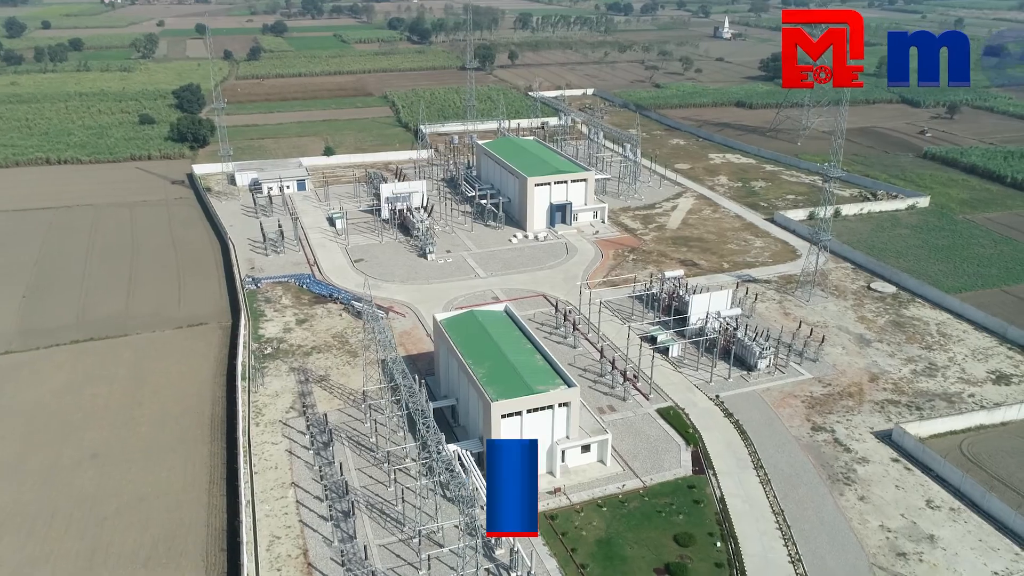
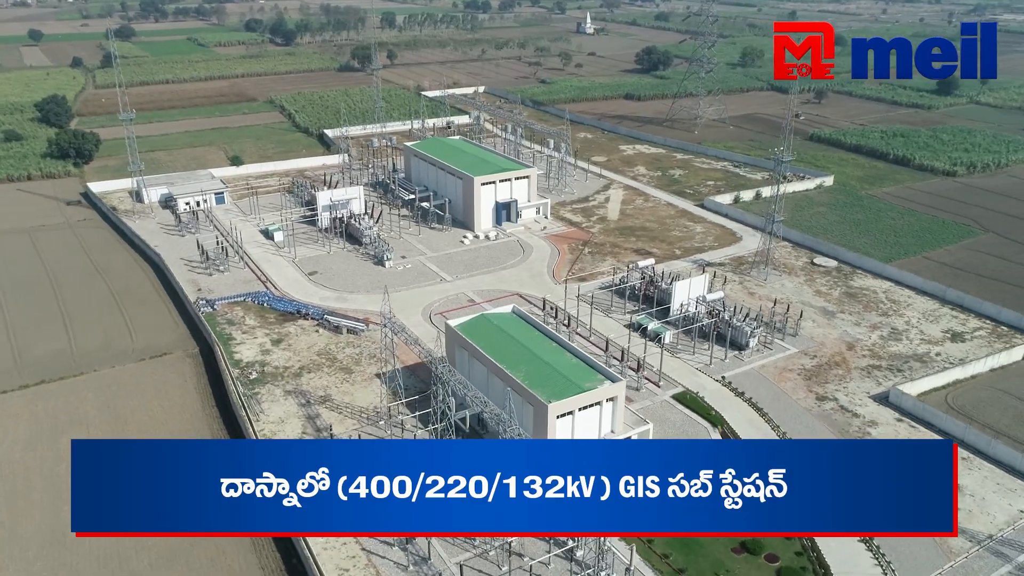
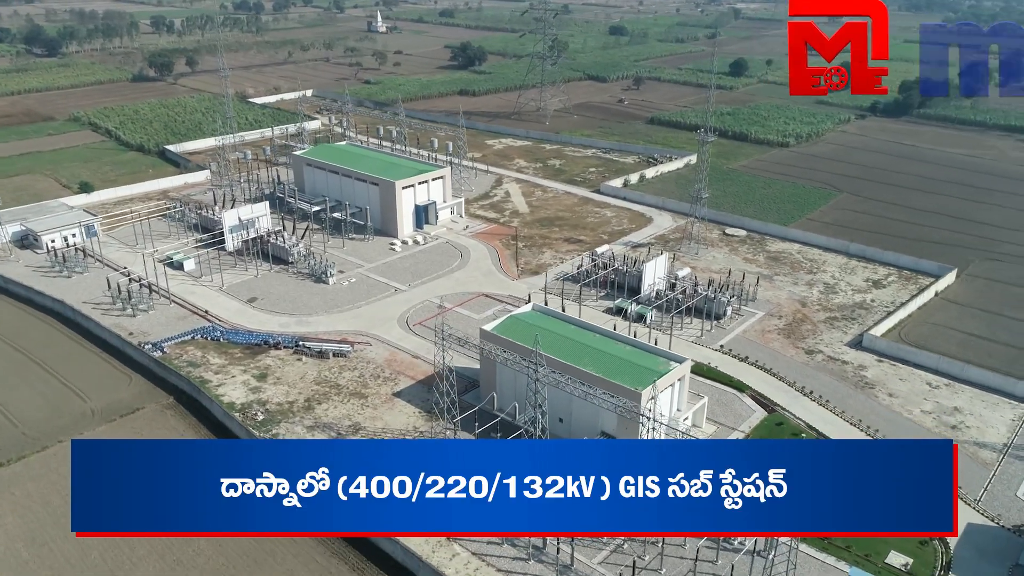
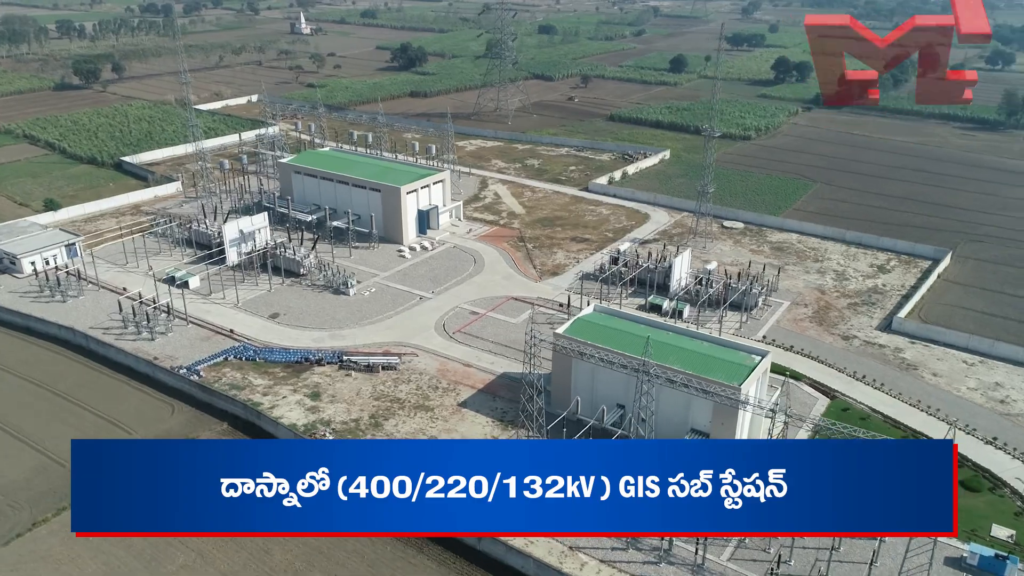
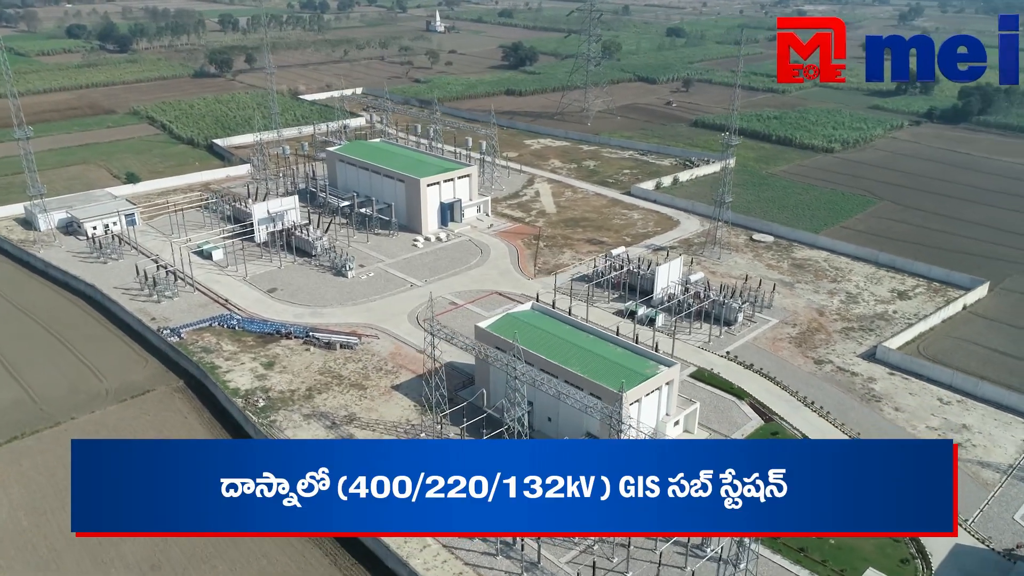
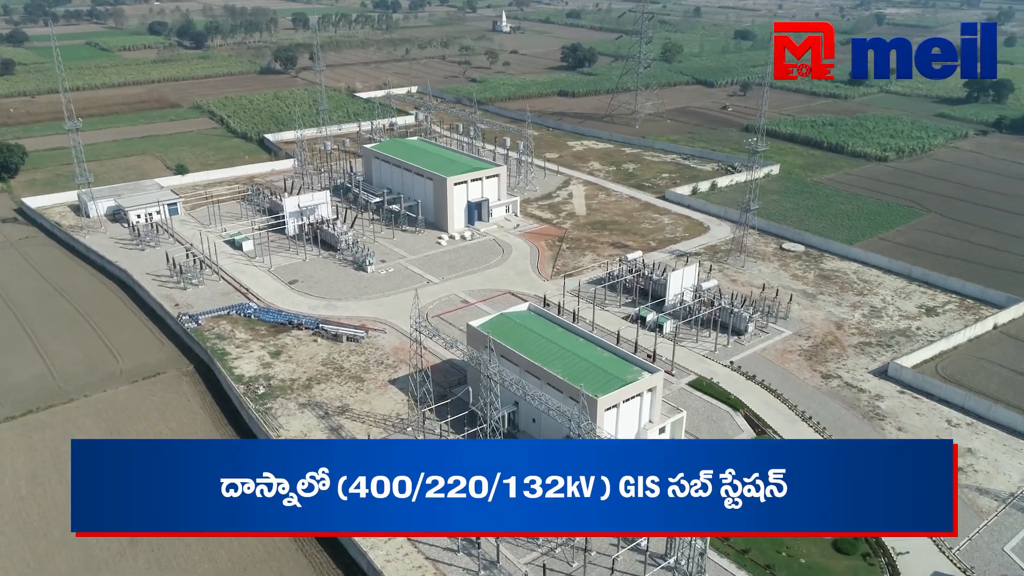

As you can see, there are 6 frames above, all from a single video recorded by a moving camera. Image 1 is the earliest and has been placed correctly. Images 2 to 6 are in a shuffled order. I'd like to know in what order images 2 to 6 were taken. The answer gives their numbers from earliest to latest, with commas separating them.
2, 6, 5, 3, 4
